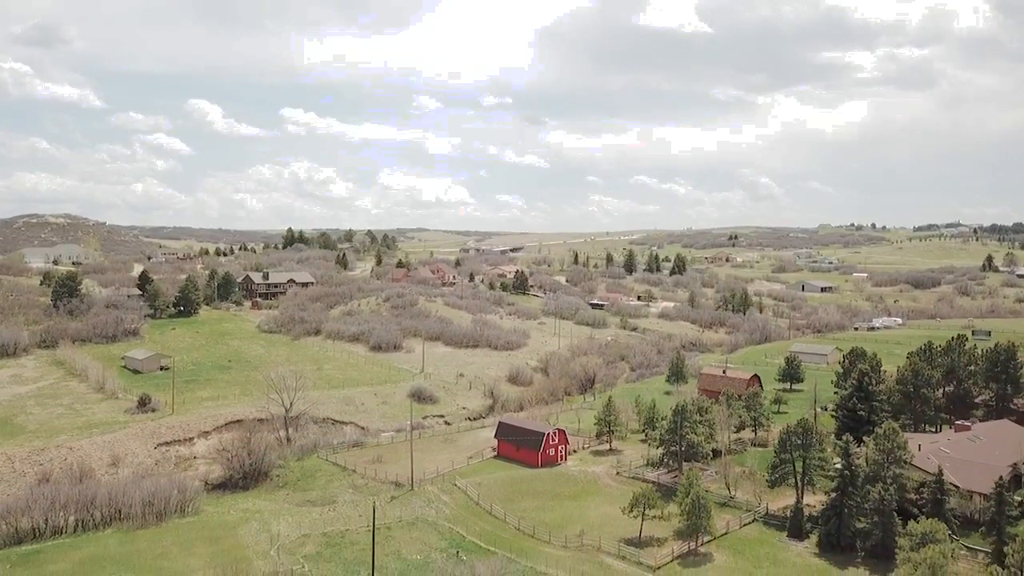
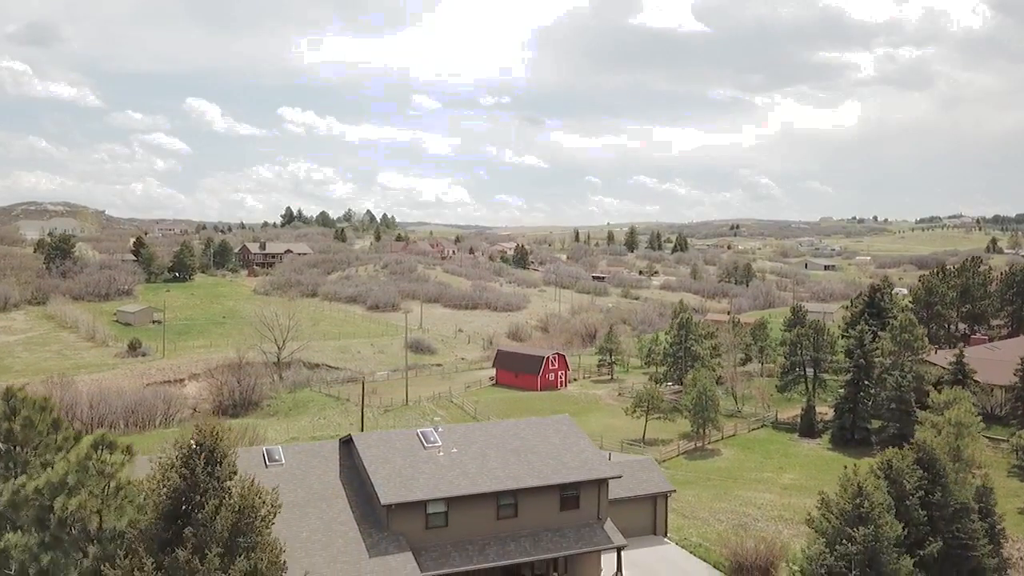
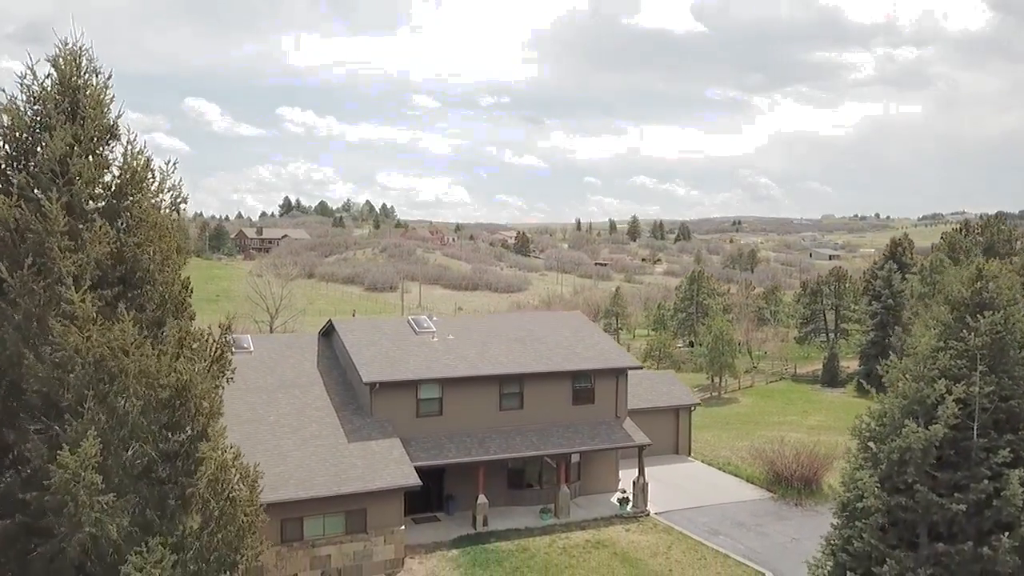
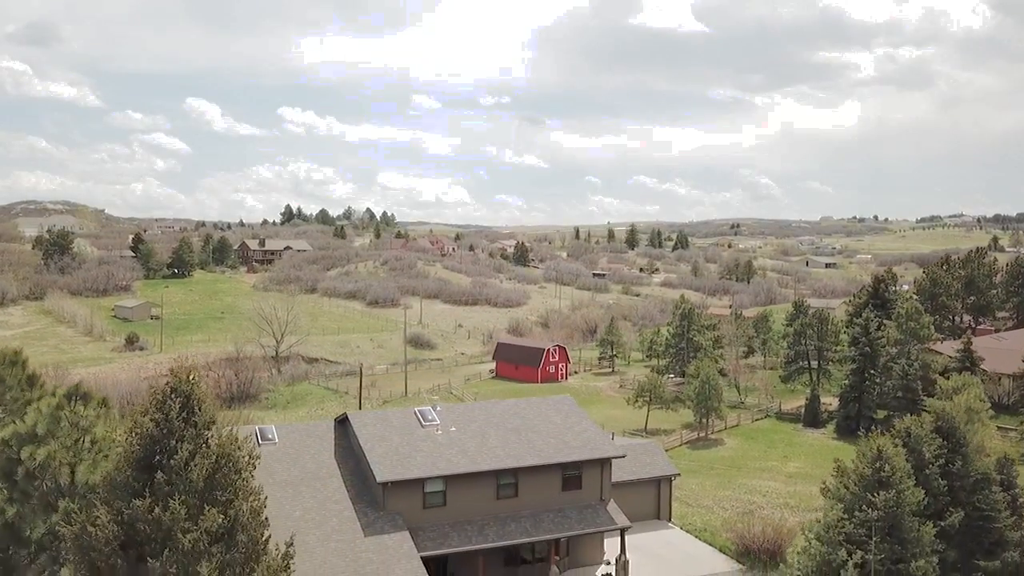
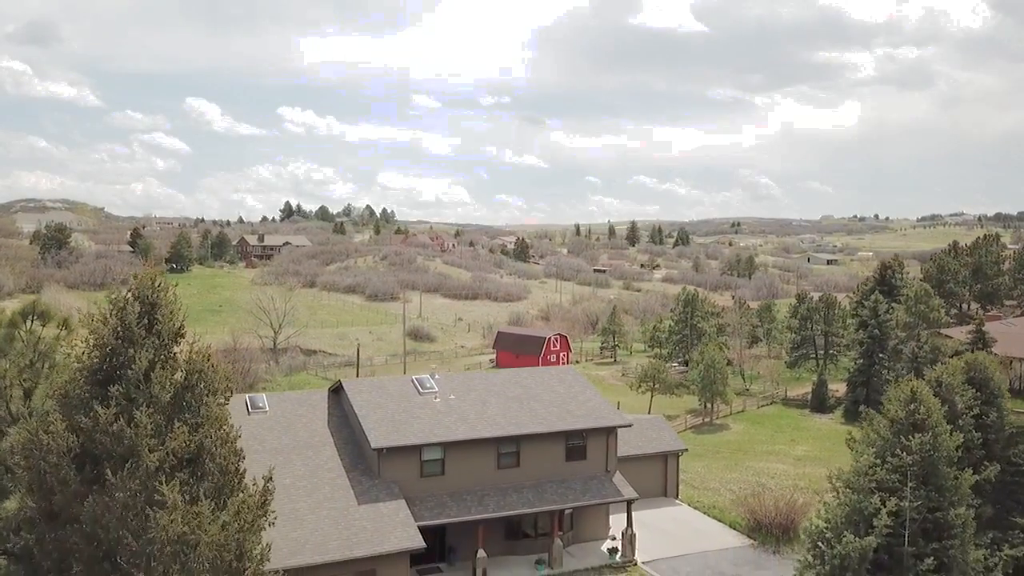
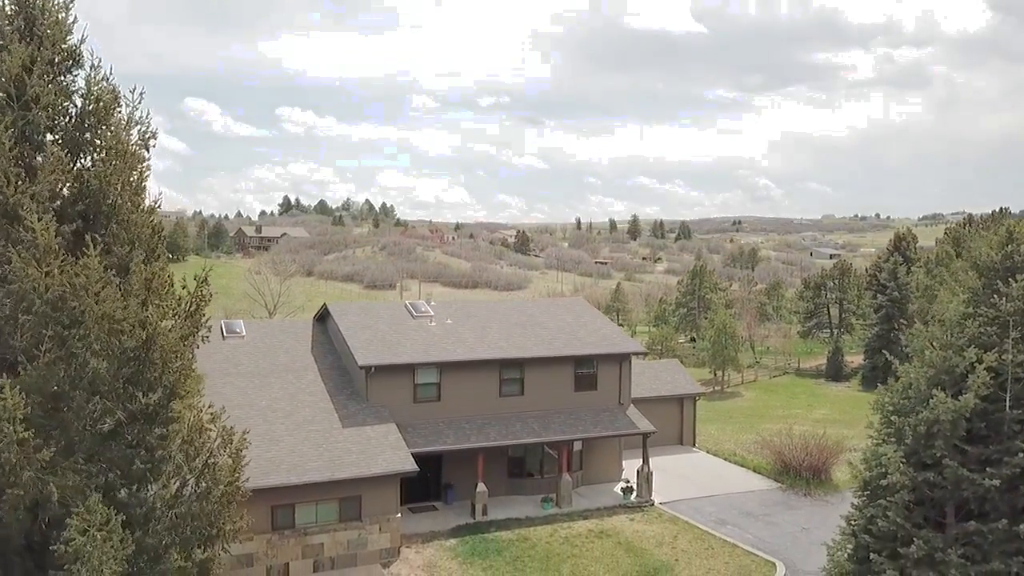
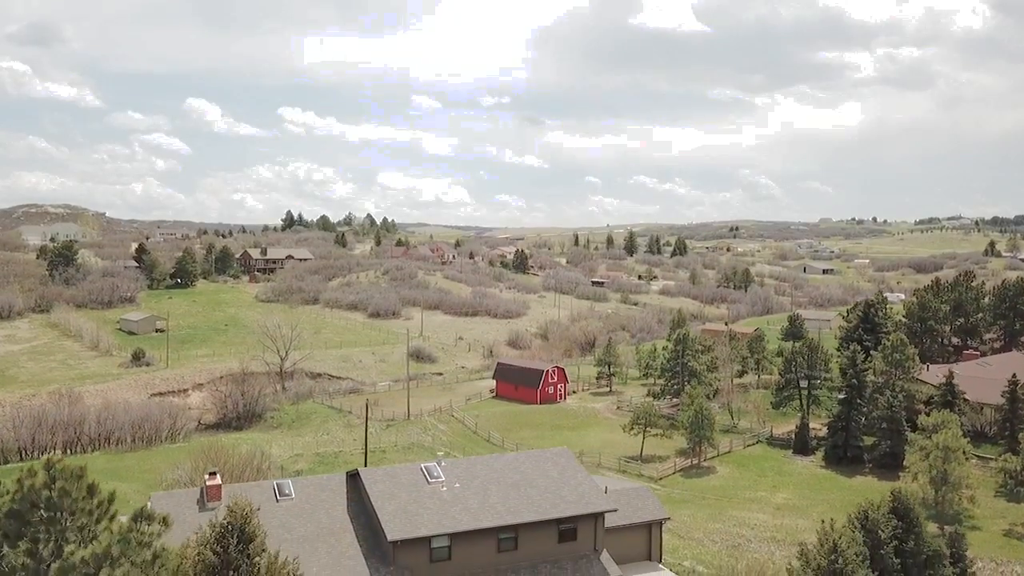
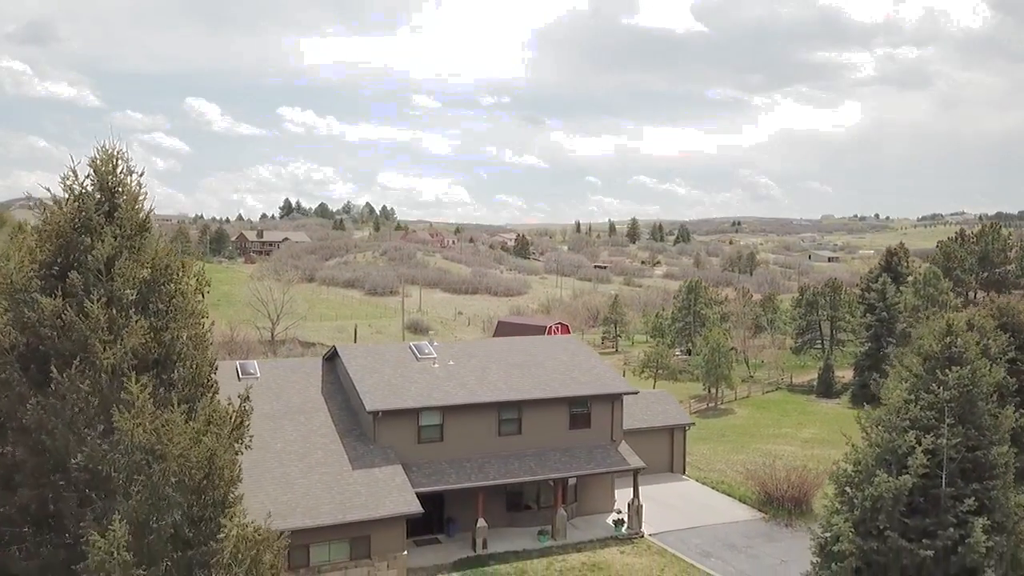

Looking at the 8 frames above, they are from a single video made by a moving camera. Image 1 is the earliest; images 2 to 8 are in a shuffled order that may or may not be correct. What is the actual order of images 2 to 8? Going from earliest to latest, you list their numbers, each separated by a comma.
7, 2, 4, 5, 8, 3, 6
